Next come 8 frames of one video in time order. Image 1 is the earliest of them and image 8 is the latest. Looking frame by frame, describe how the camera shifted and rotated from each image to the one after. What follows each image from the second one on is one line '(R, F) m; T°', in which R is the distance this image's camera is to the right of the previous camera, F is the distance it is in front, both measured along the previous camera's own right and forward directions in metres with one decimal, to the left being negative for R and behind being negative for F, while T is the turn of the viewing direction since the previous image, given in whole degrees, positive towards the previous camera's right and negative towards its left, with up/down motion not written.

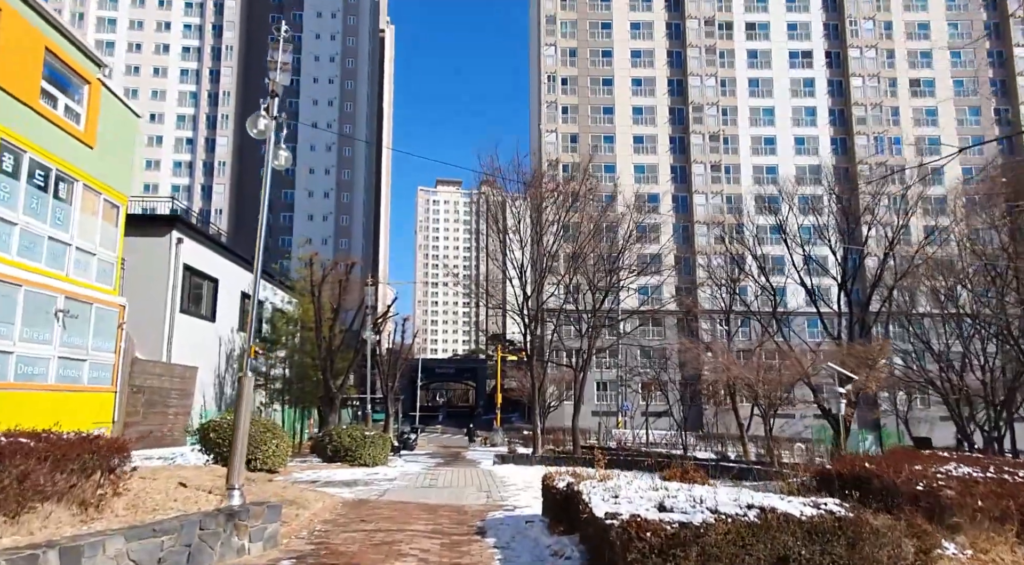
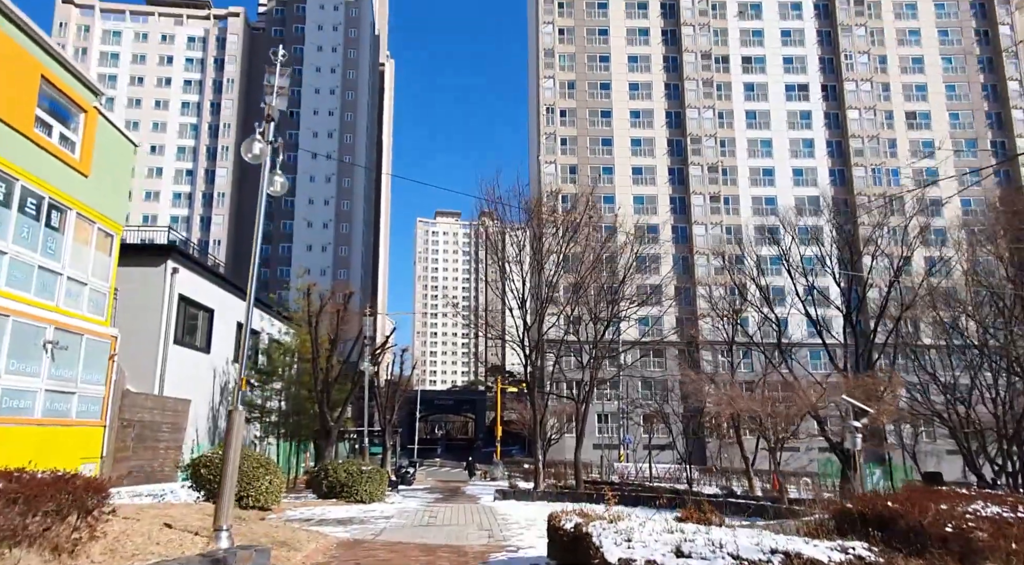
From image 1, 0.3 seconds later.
(0.0, +0.3) m; 0°
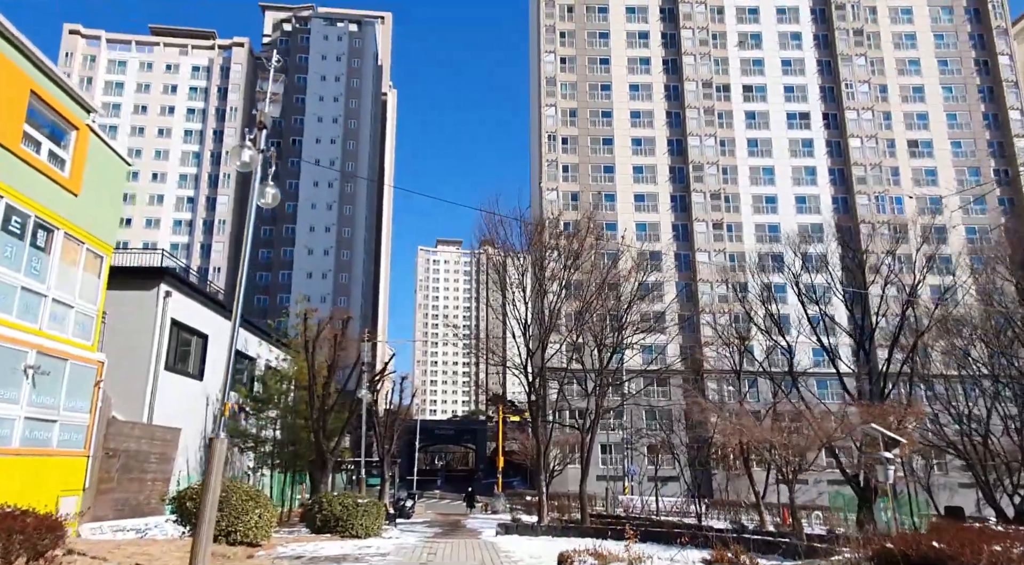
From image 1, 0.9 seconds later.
(-0.1, +0.5) m; 0°
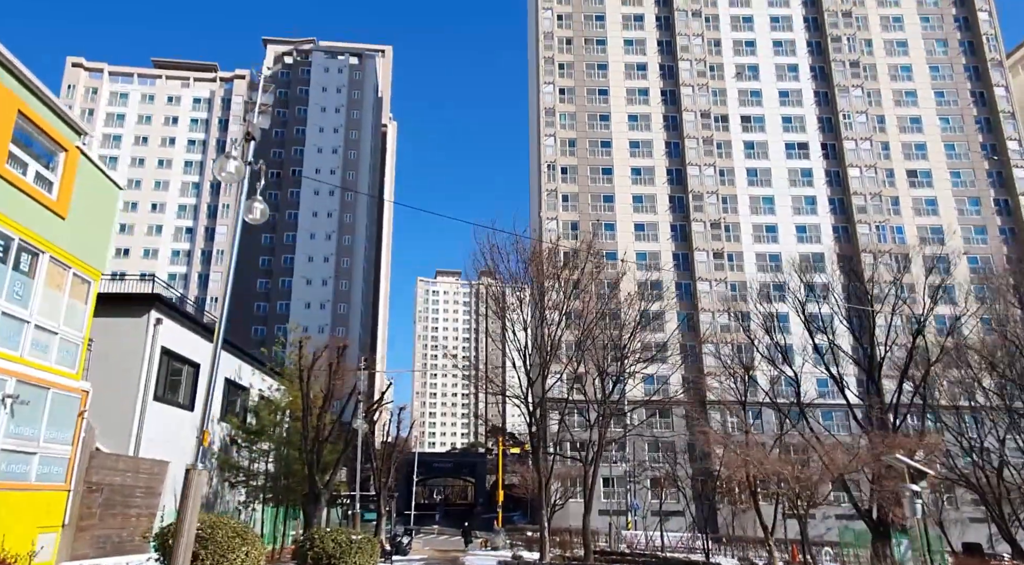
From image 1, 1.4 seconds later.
(0.0, +0.4) m; 0°
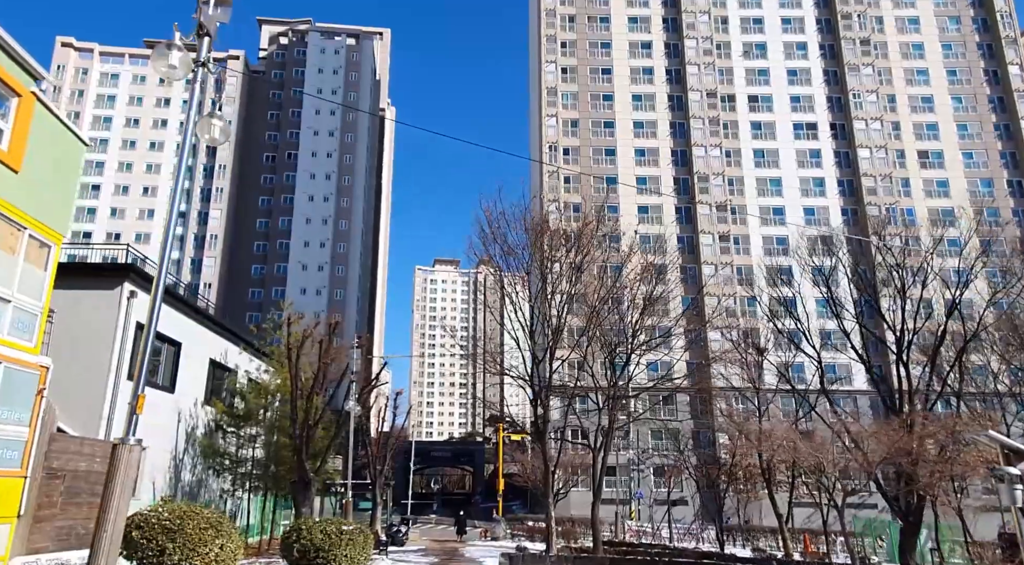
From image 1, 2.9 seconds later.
(-0.1, +1.2) m; 0°
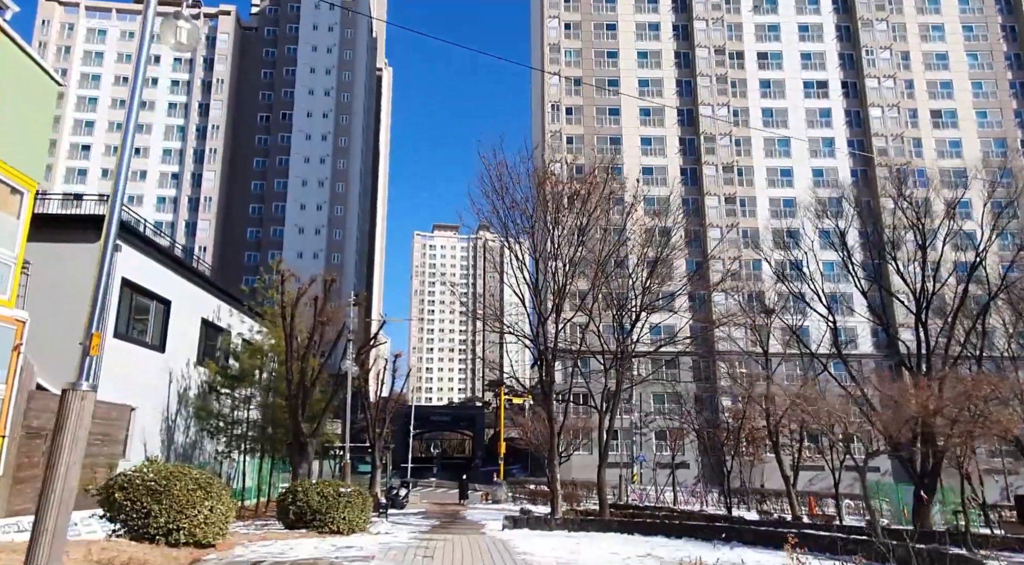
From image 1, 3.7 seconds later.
(-0.1, +0.7) m; 0°
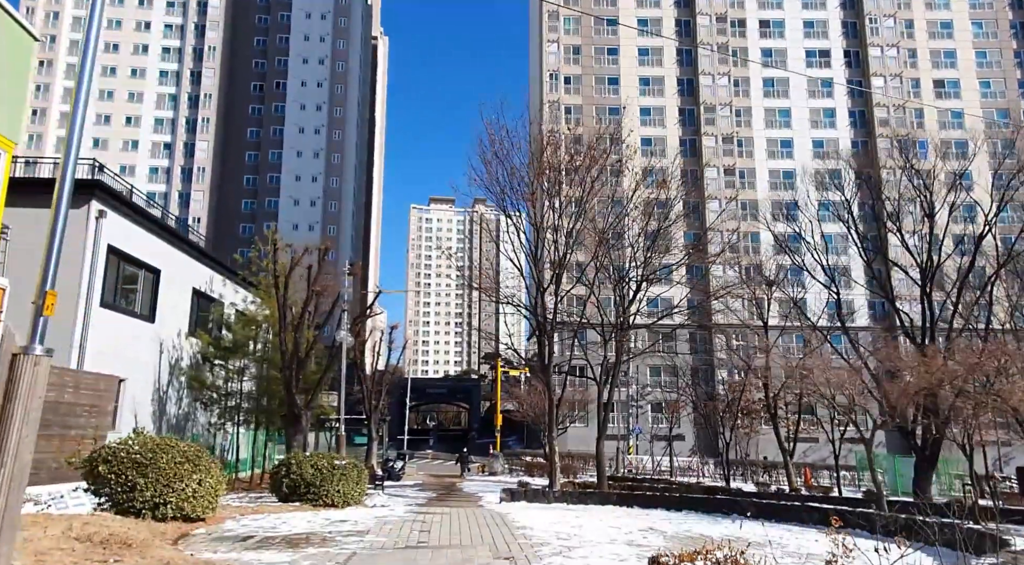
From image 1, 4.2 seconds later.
(0.0, +0.3) m; 0°
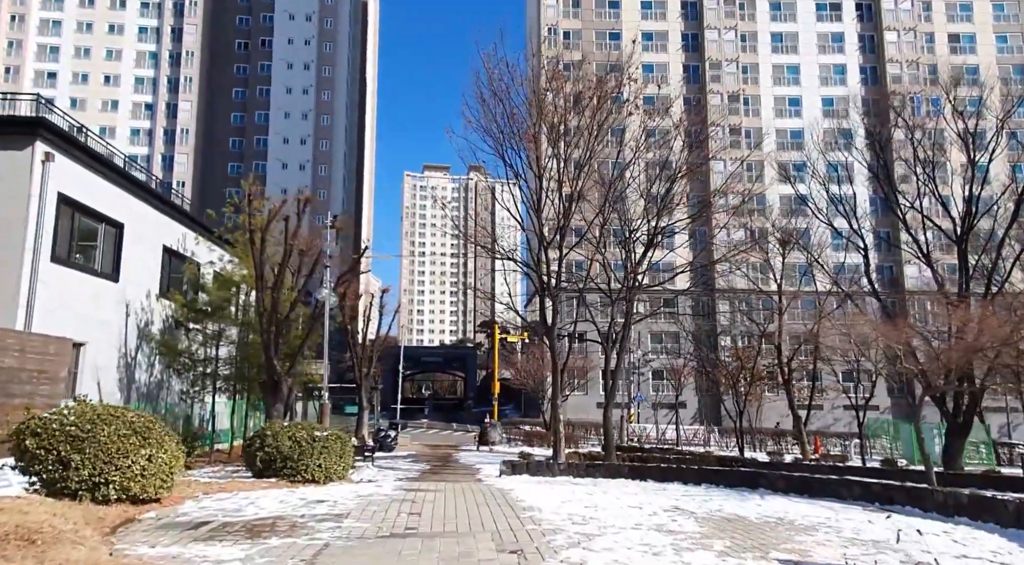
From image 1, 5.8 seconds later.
(-0.1, +1.3) m; 0°
